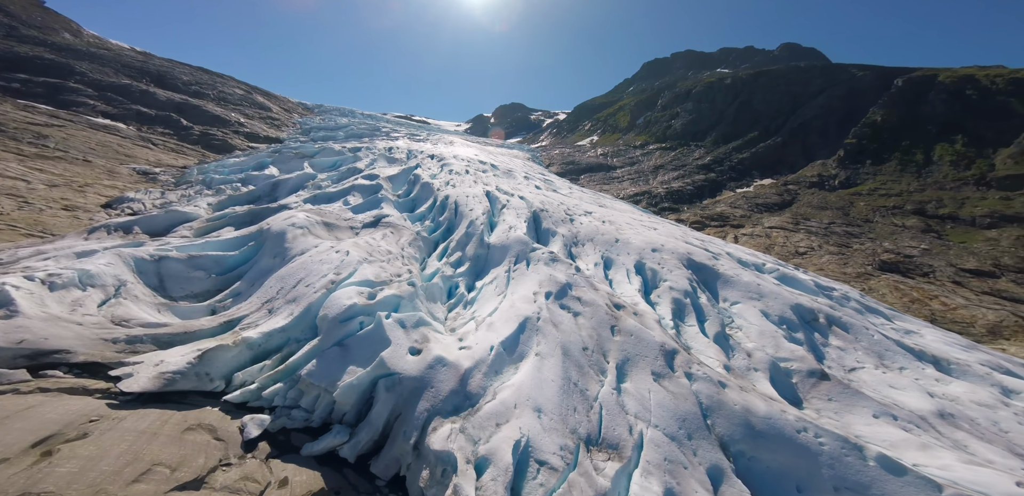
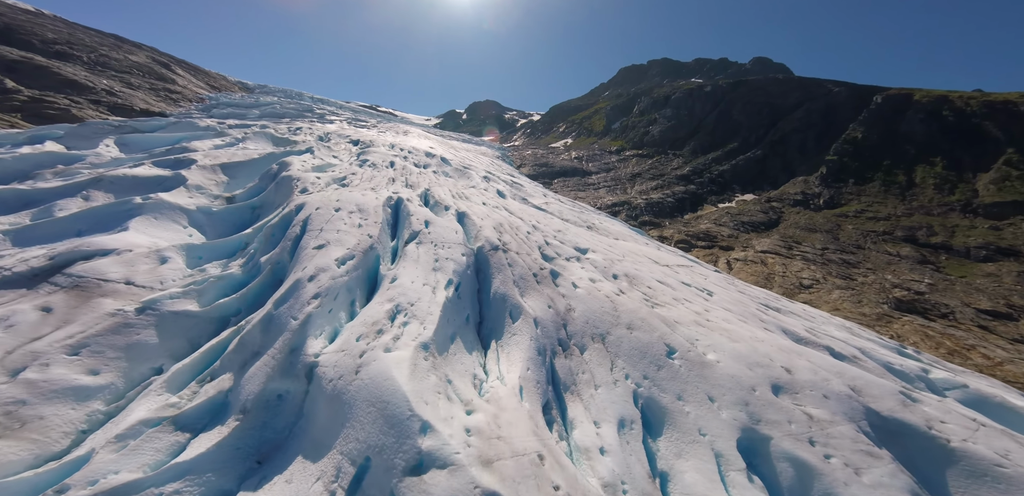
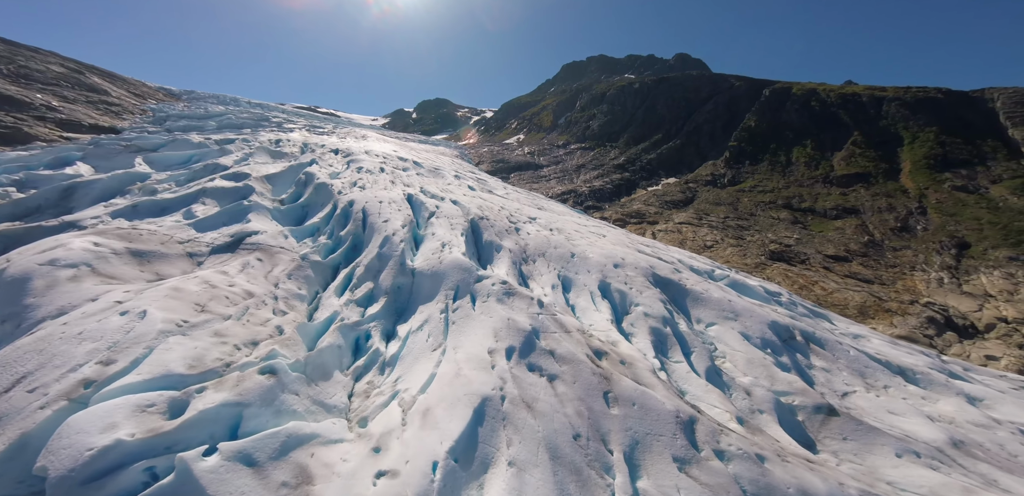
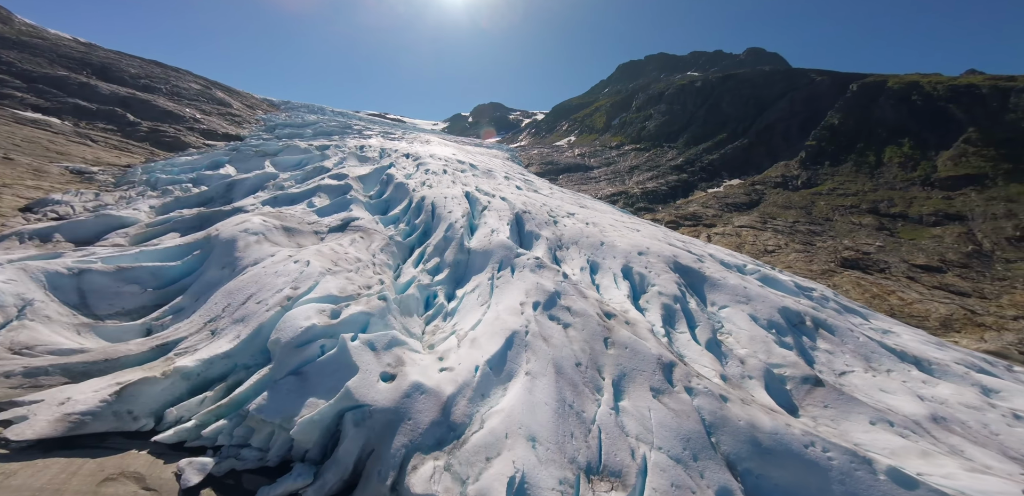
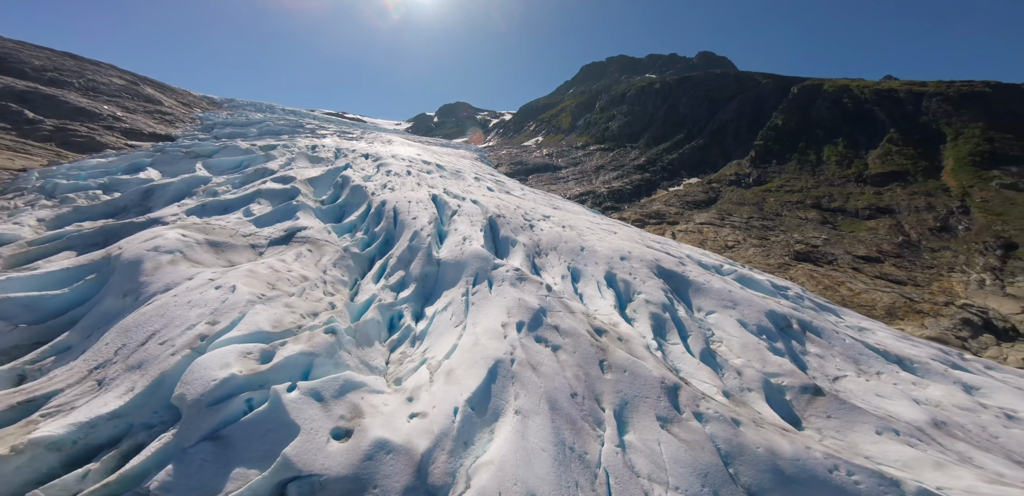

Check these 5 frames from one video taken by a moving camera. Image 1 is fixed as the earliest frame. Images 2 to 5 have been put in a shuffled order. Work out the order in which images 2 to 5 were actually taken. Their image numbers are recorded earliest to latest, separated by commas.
4, 5, 3, 2
